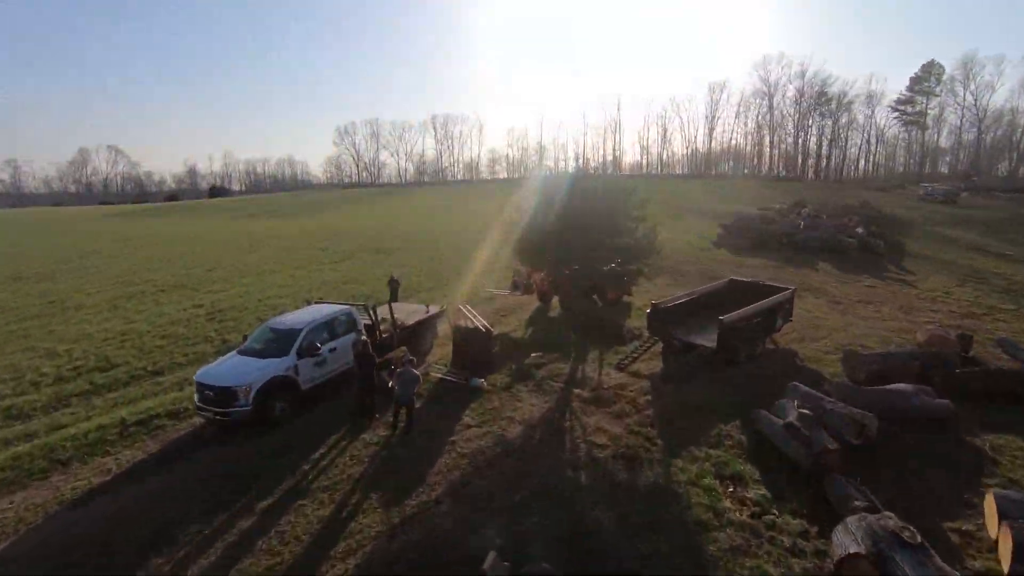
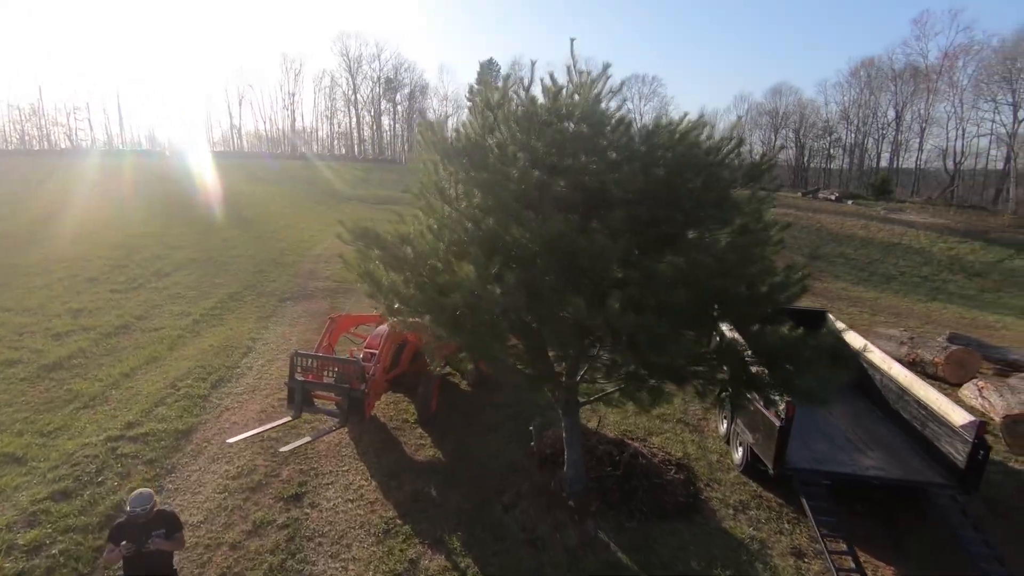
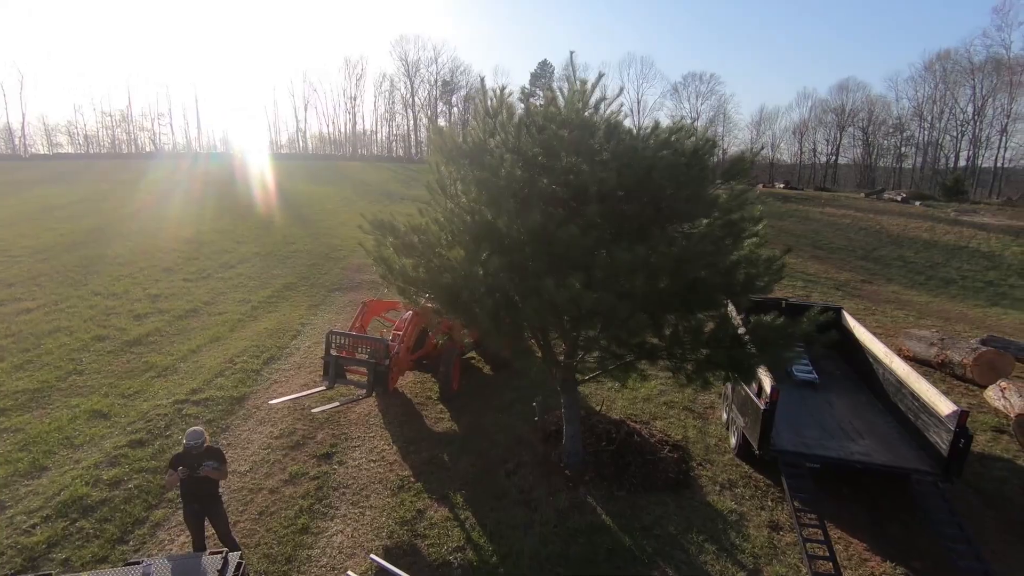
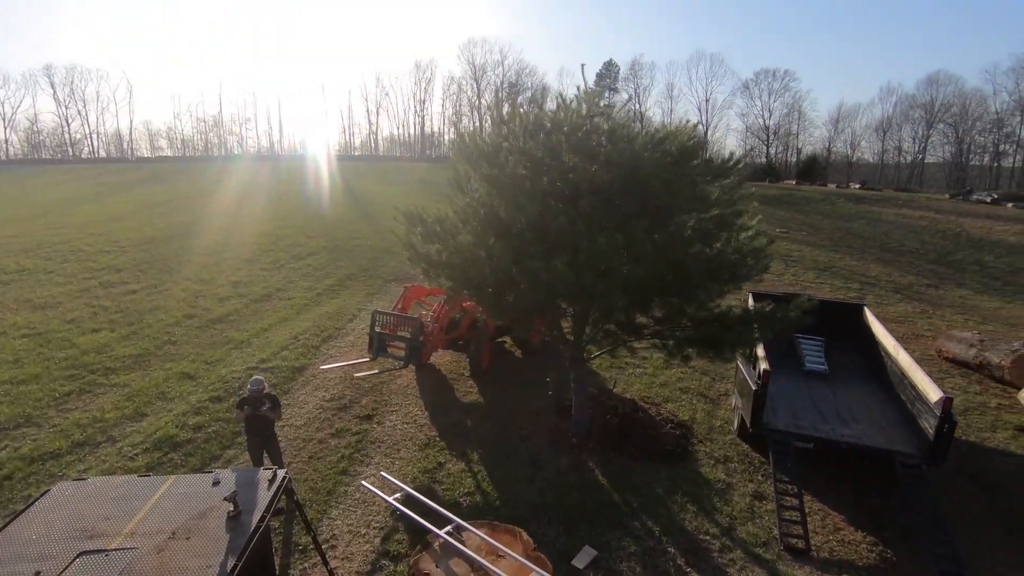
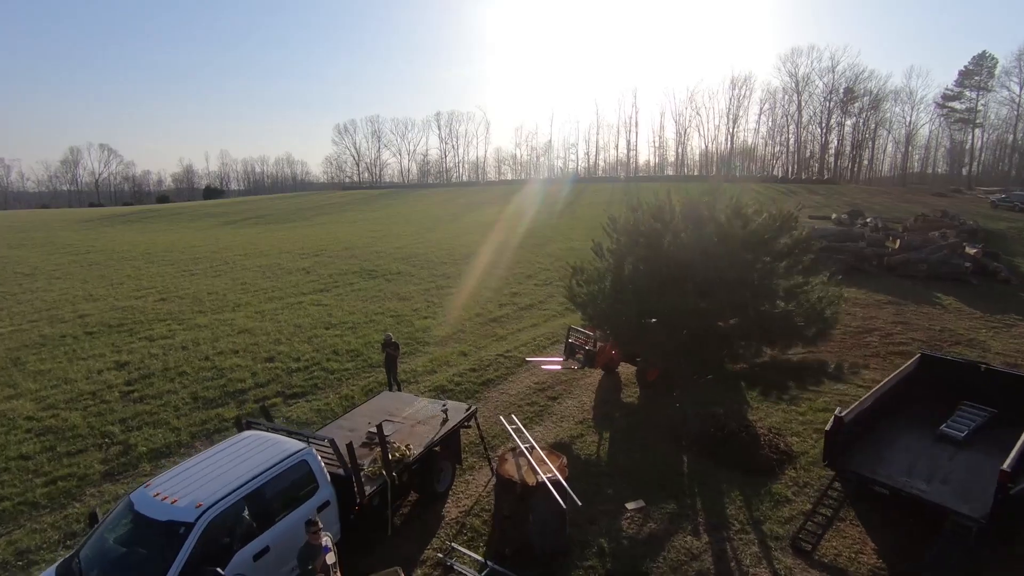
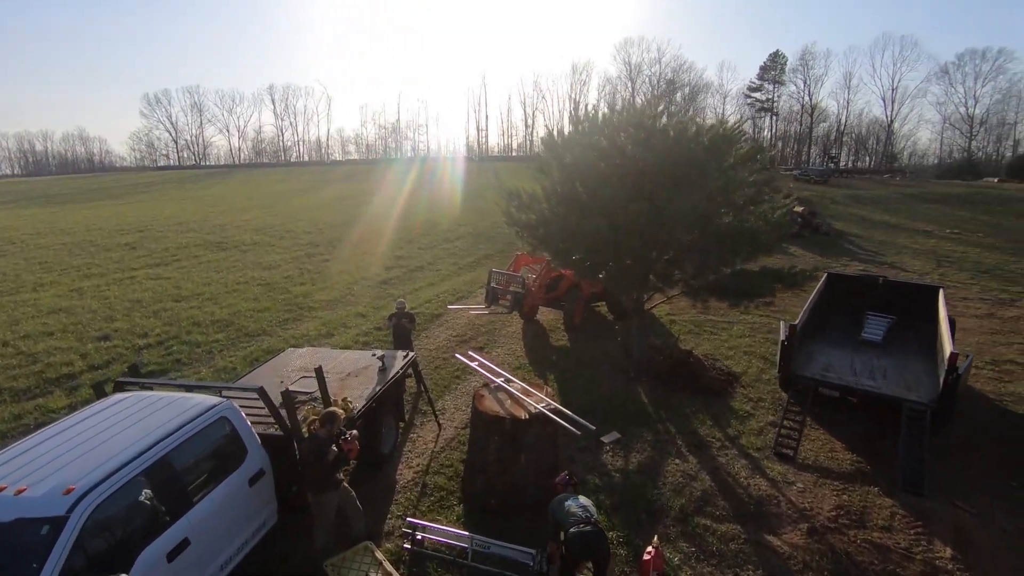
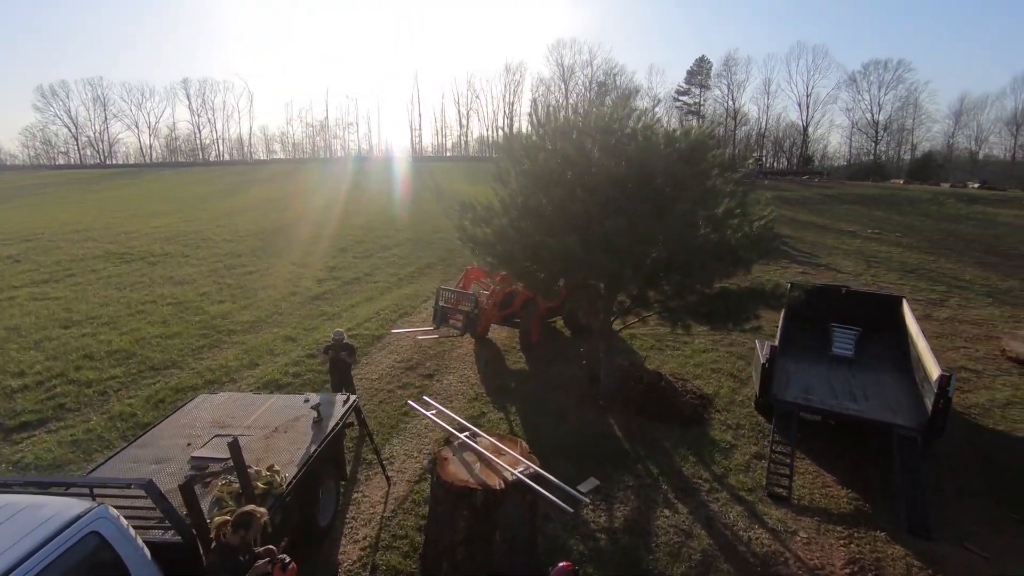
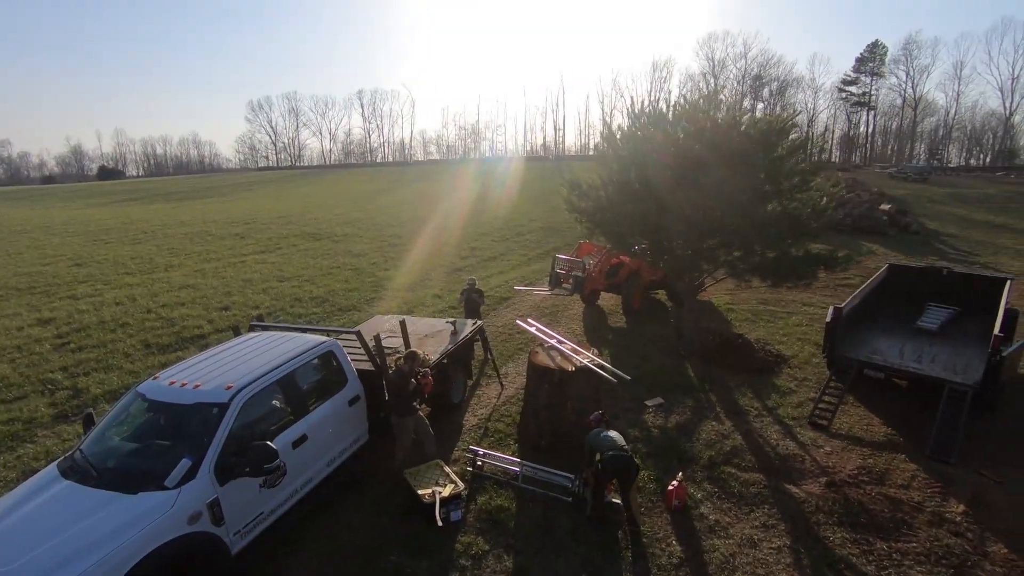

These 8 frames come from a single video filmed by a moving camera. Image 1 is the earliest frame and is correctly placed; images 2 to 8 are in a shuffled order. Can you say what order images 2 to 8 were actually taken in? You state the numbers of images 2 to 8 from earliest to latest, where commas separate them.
5, 8, 6, 7, 4, 3, 2
